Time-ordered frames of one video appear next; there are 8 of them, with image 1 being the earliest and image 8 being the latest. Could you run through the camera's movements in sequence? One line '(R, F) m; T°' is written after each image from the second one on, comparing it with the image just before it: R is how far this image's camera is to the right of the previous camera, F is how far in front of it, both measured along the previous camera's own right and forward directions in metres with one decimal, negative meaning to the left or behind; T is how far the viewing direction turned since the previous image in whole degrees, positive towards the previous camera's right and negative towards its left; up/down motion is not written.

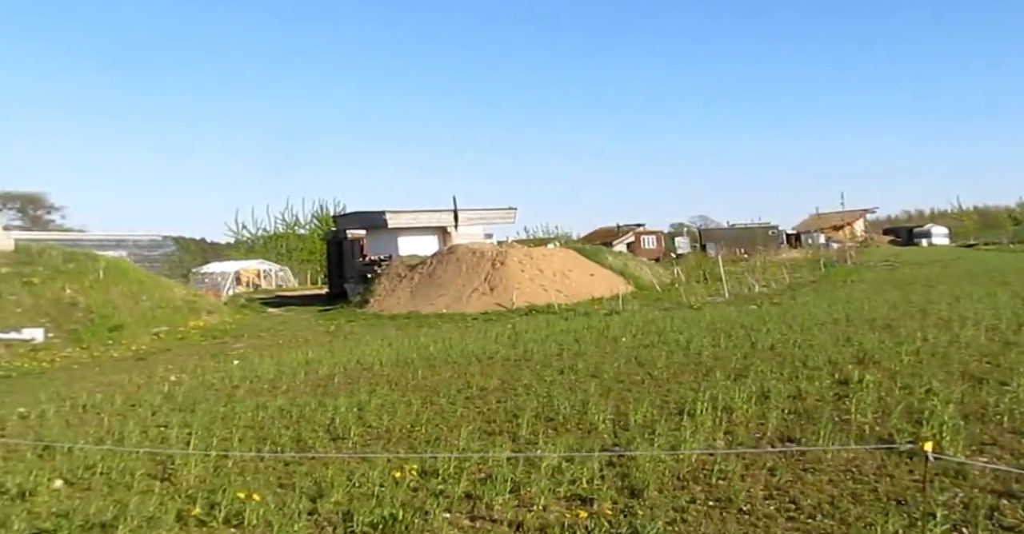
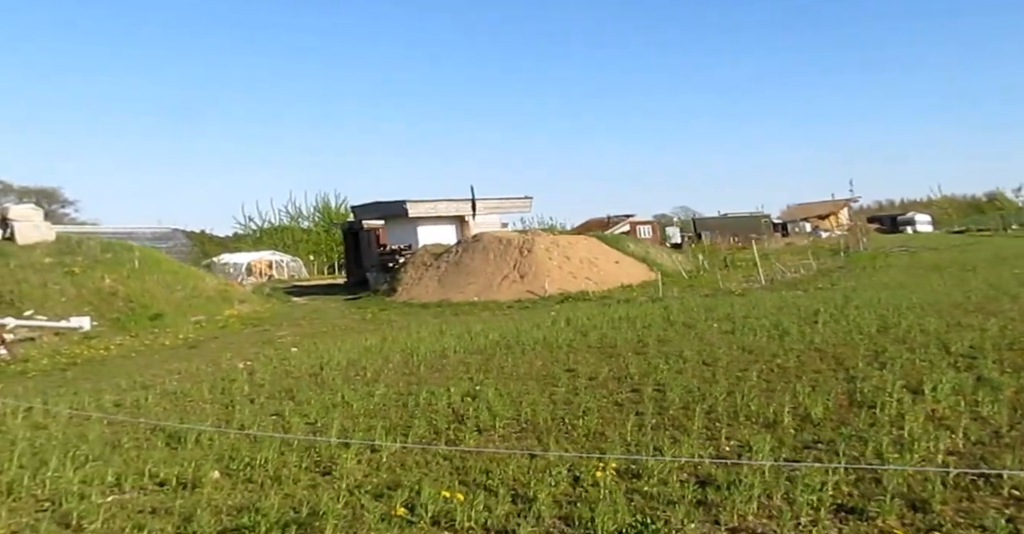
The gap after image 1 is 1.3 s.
(-1.4, -0.5) m; +3°
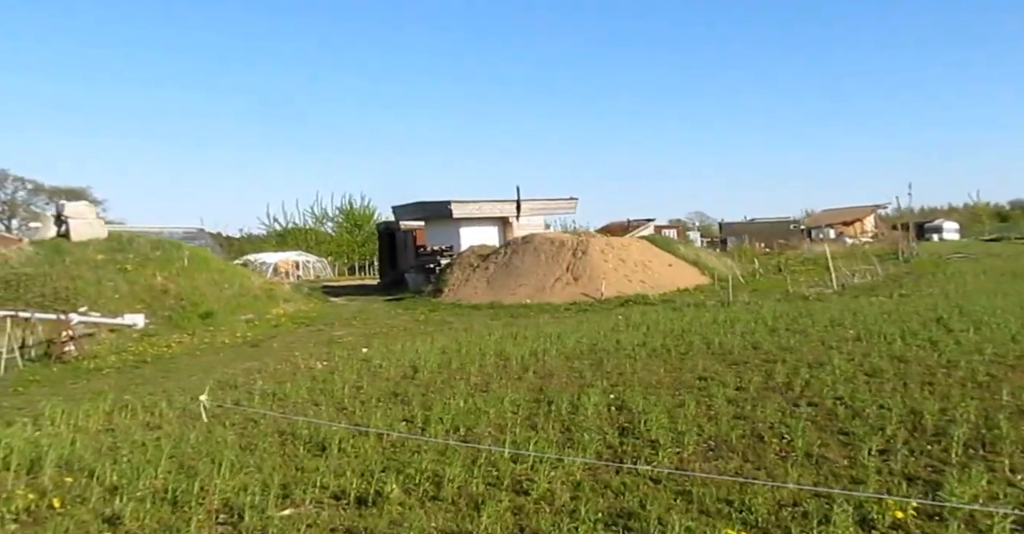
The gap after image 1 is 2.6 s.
(-1.5, +0.2) m; +2°
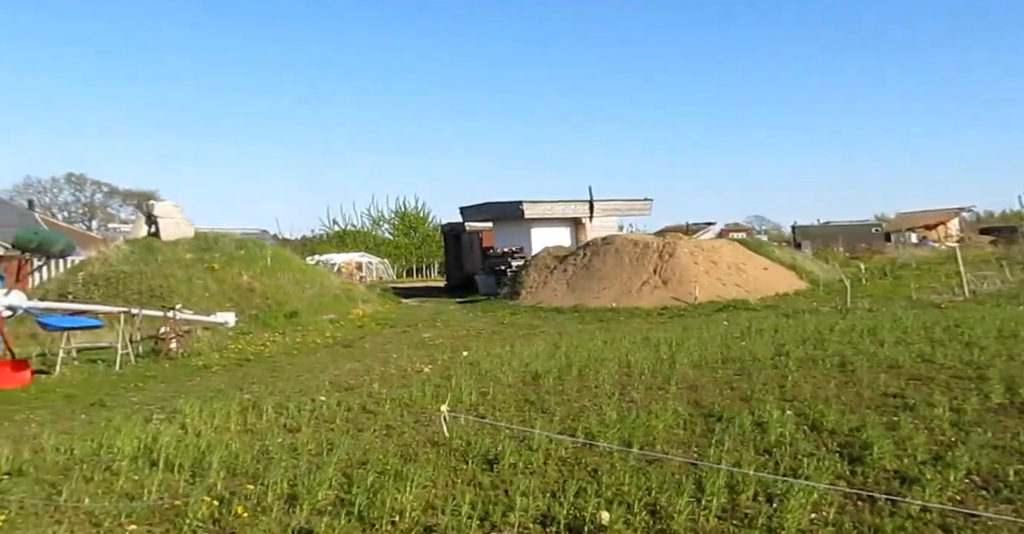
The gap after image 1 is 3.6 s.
(-1.3, +0.4) m; -1°
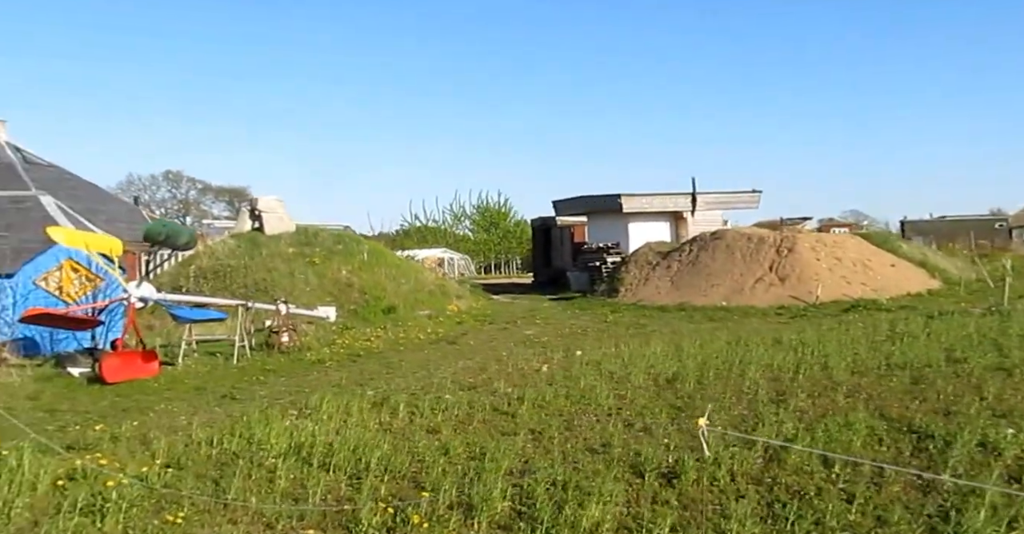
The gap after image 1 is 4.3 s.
(-0.9, +0.7) m; -3°
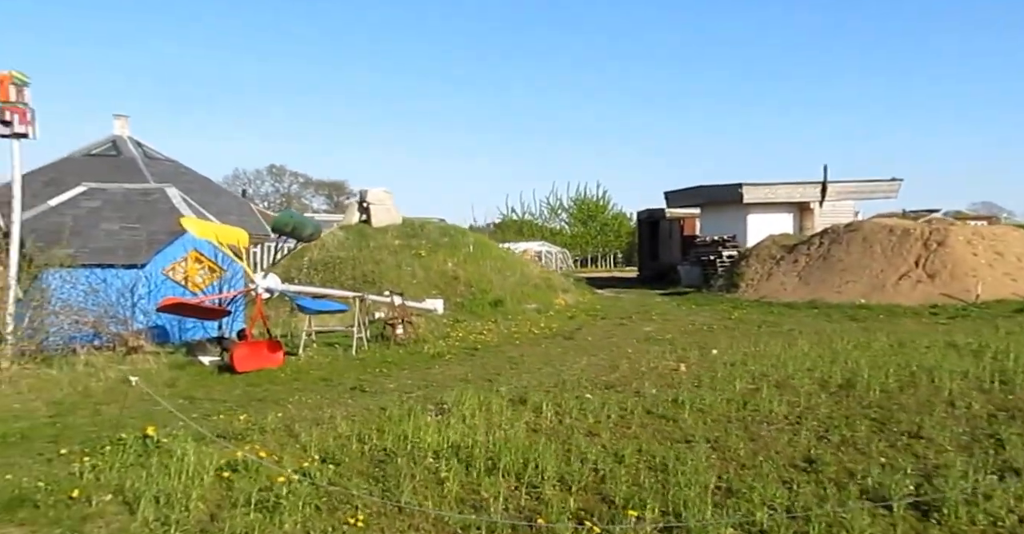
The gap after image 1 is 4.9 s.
(-0.8, +1.1) m; -4°
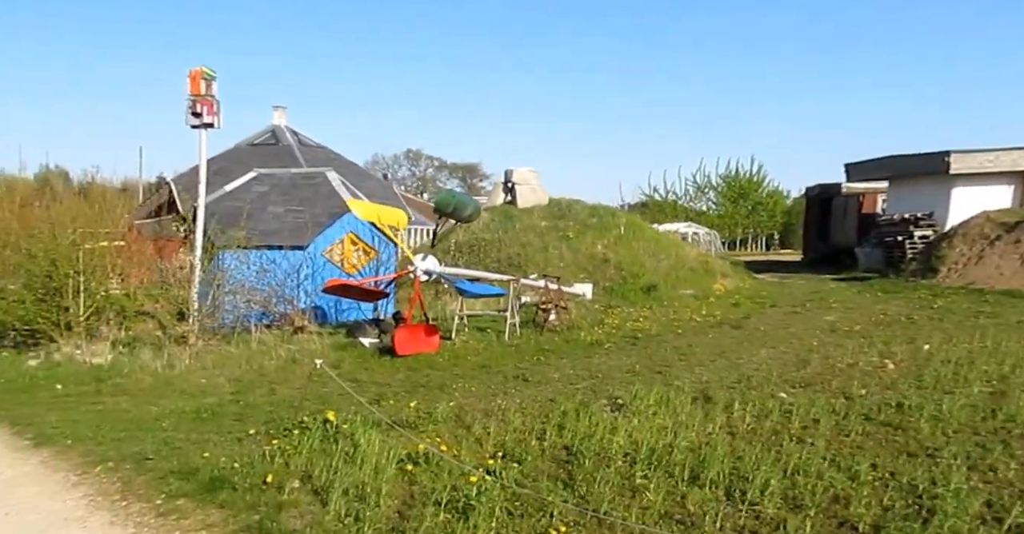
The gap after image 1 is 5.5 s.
(-0.6, +0.7) m; -8°
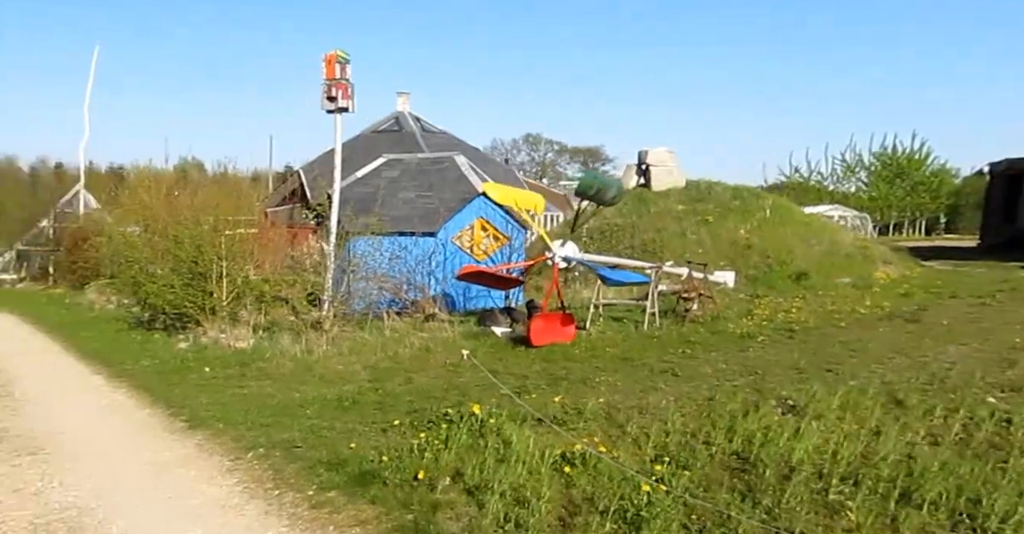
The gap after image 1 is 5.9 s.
(-0.4, +0.8) m; -7°
